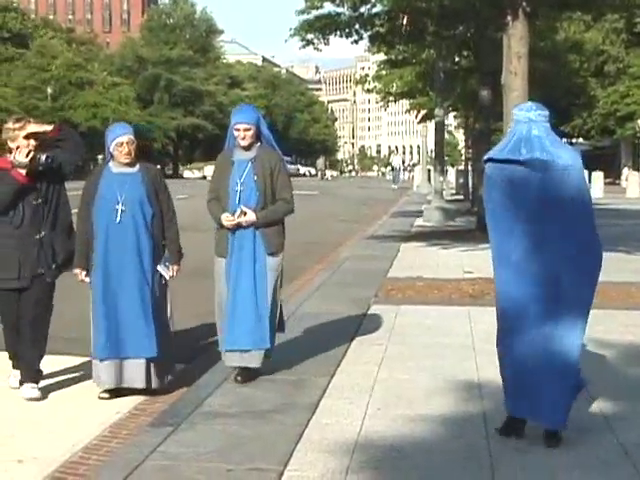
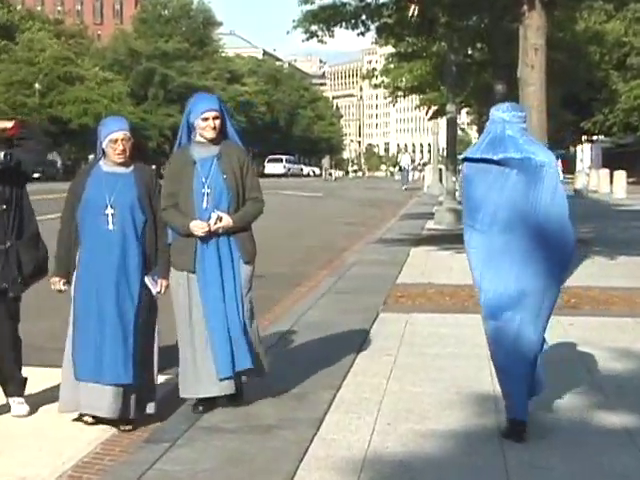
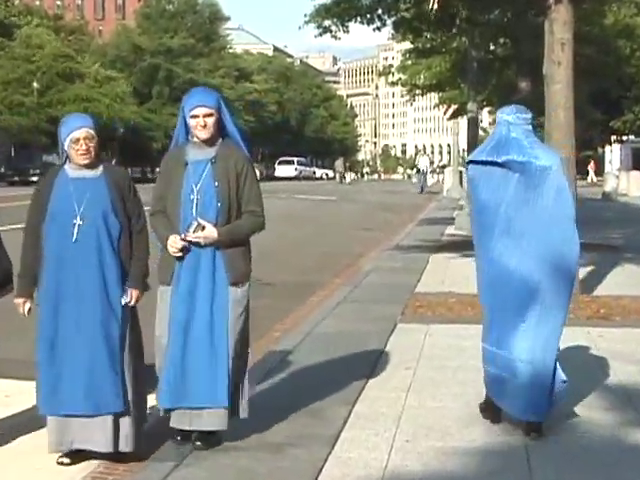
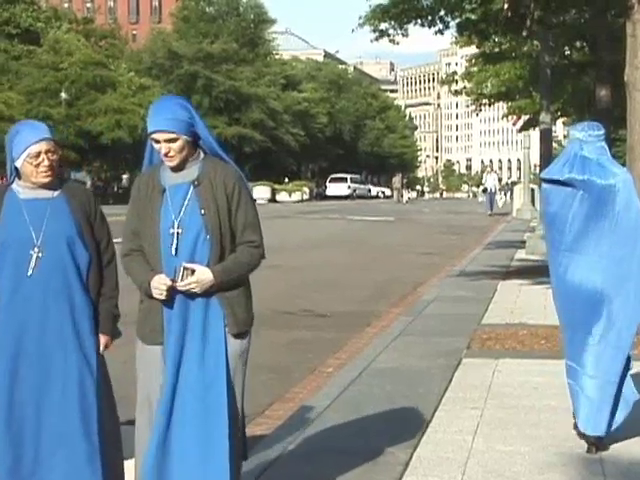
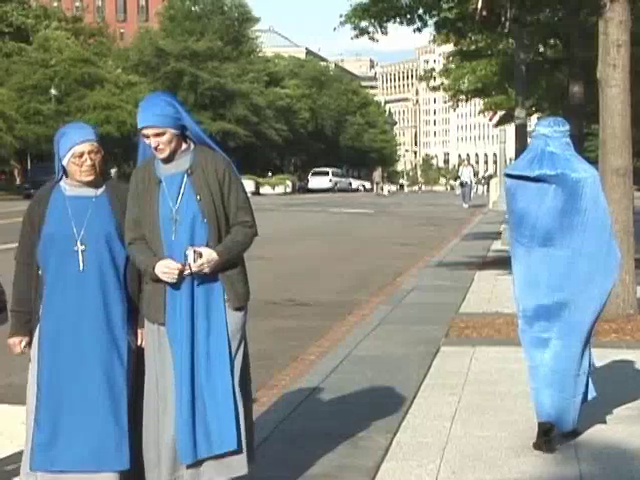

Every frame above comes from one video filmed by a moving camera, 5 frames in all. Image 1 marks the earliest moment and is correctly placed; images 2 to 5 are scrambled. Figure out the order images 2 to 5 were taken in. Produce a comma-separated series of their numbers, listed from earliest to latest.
2, 3, 5, 4
